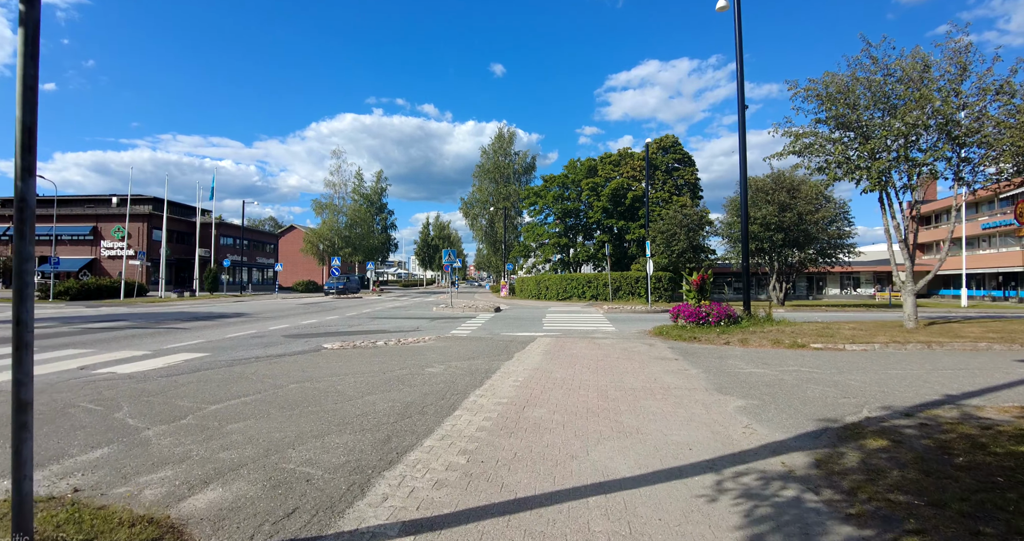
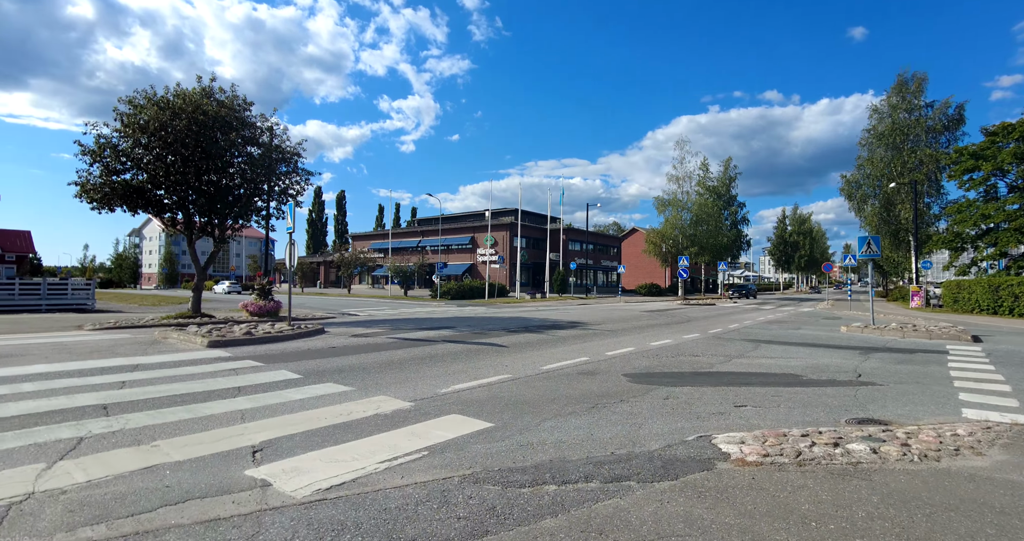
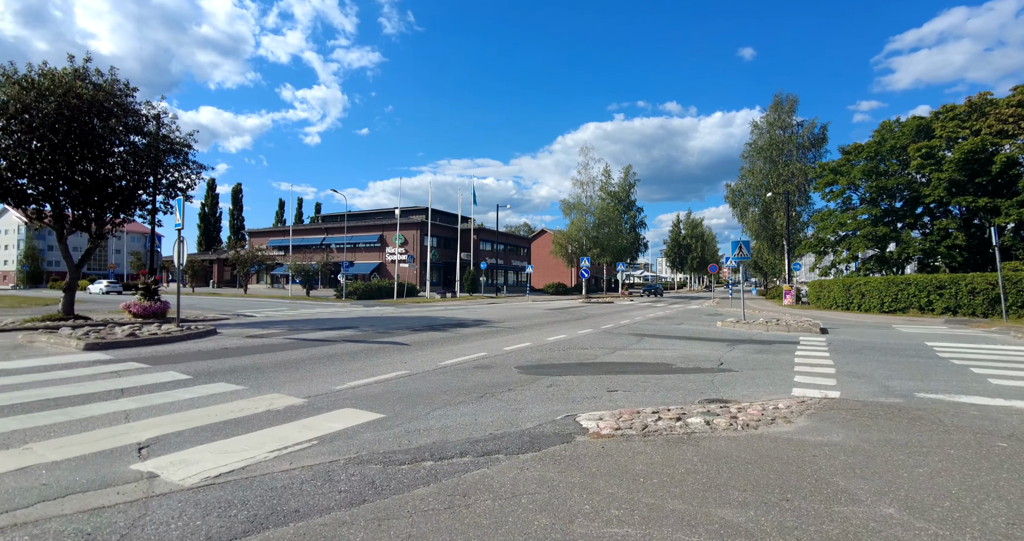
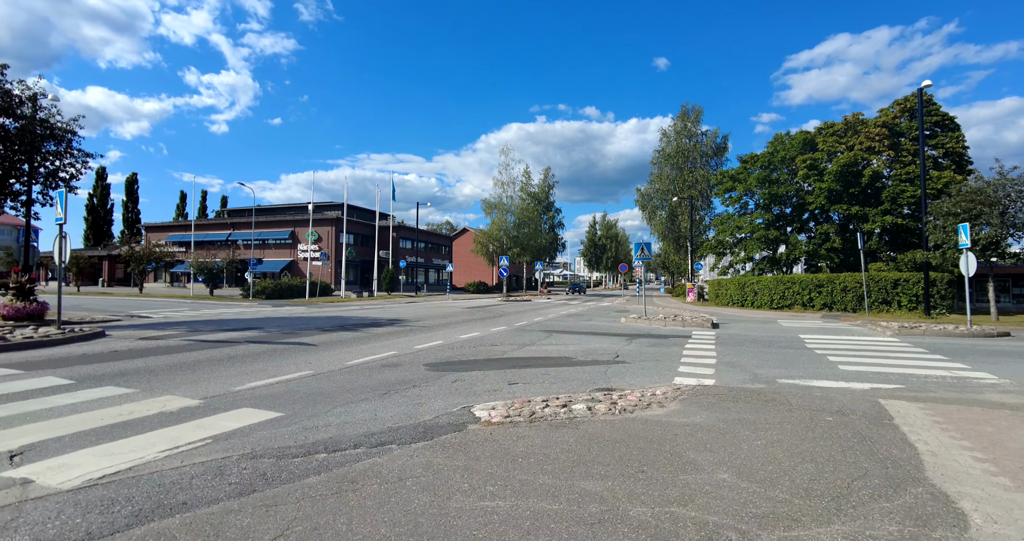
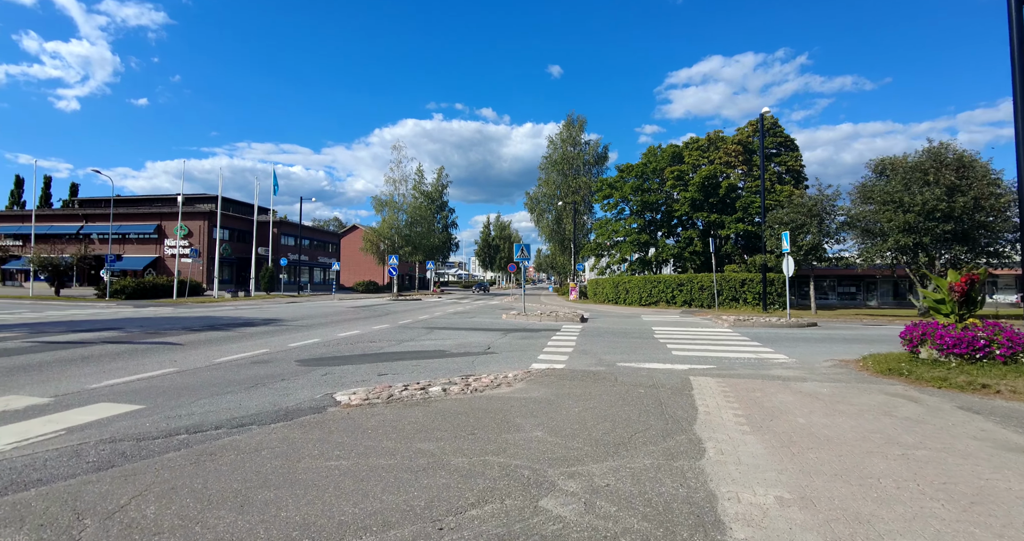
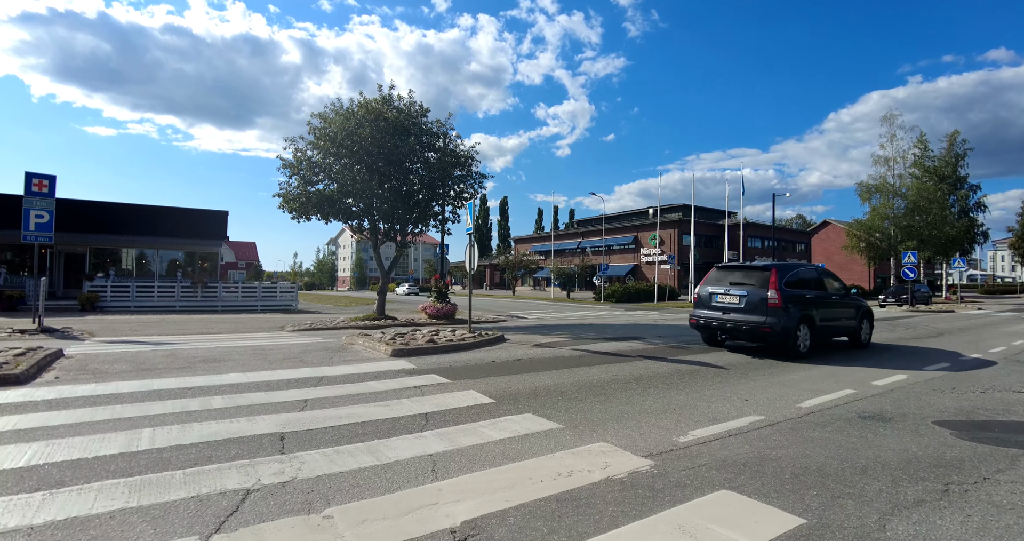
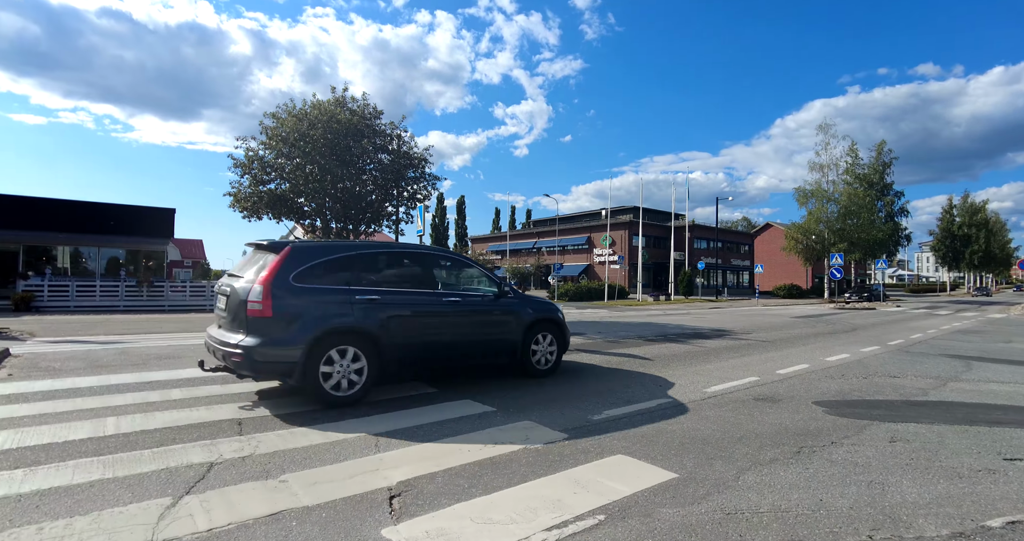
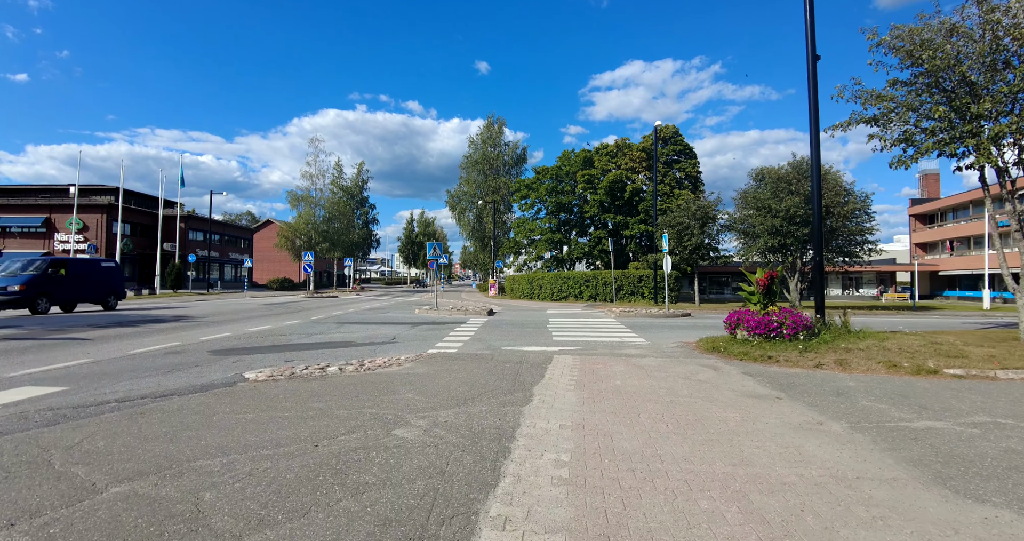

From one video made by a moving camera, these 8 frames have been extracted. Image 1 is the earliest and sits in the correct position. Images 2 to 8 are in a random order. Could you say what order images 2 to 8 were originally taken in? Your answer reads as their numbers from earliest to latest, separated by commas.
8, 5, 4, 3, 2, 7, 6
